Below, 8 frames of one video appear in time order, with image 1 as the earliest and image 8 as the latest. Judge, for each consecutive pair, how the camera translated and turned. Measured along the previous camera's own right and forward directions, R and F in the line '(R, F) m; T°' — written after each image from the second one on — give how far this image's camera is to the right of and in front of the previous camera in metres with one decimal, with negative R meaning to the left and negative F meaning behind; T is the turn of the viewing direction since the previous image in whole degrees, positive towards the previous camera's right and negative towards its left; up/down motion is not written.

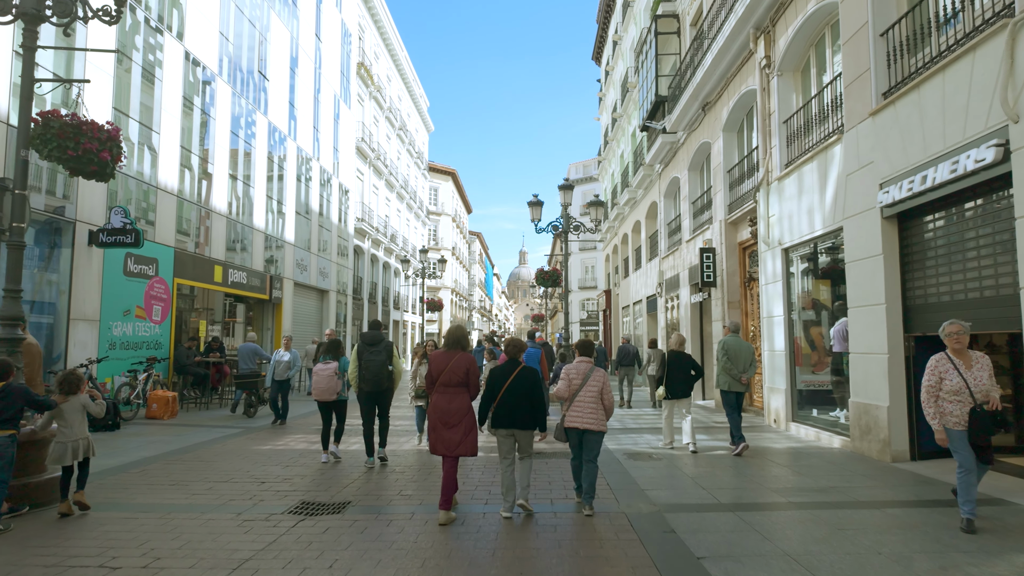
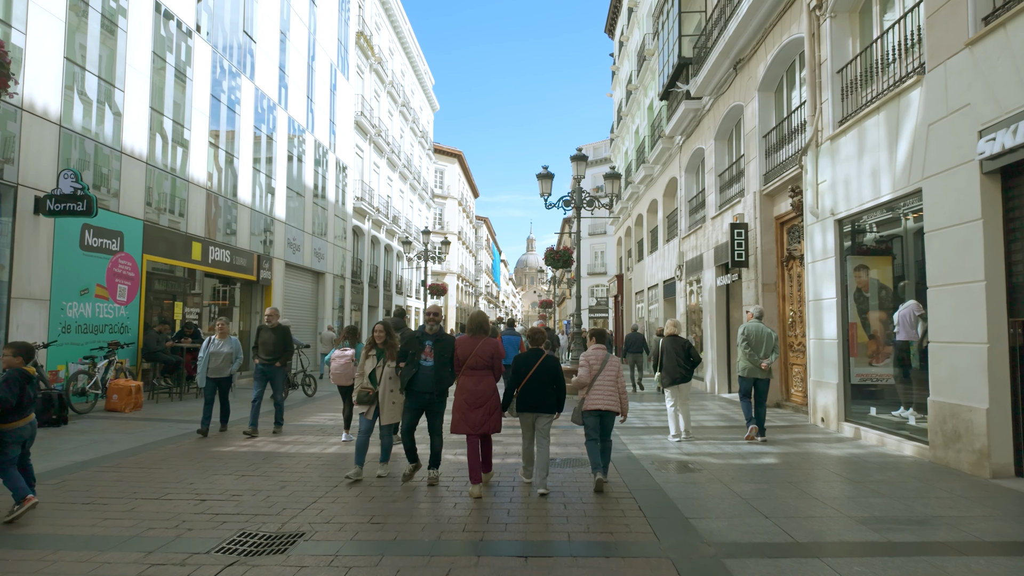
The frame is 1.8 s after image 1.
(0.0, +1.5) m; -1°
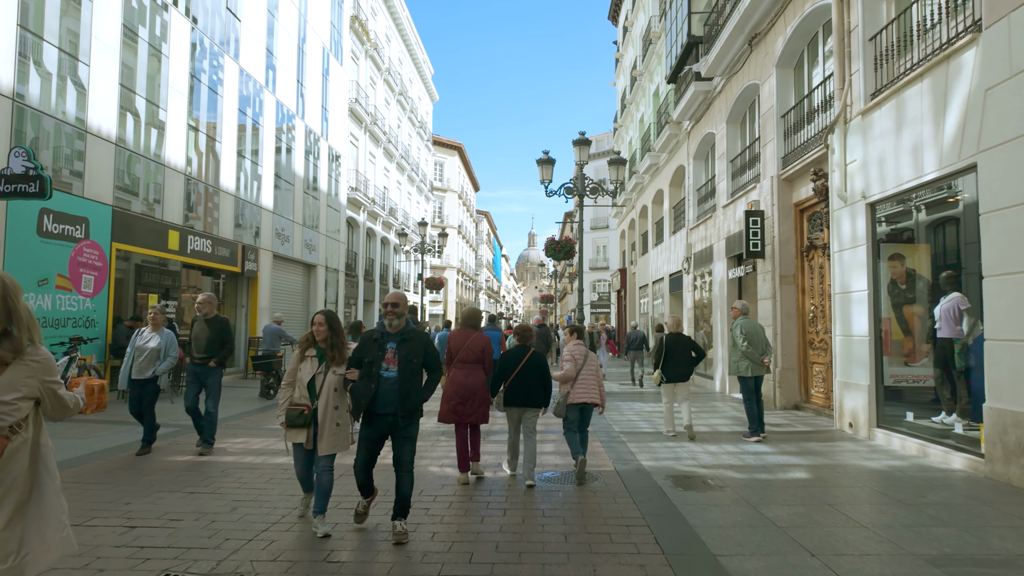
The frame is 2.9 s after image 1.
(+0.1, +0.9) m; 0°
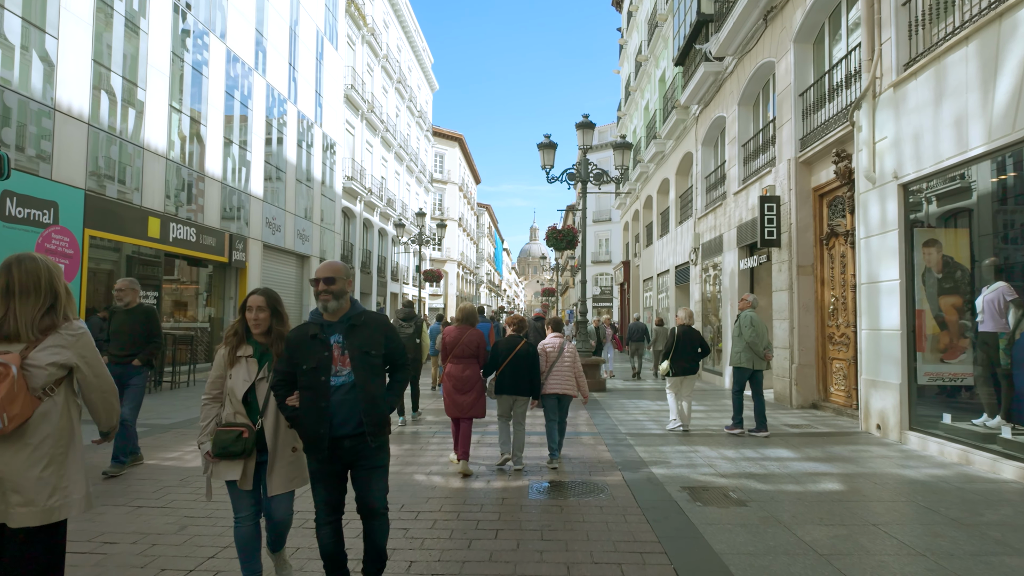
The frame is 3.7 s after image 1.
(+0.1, +0.7) m; 0°
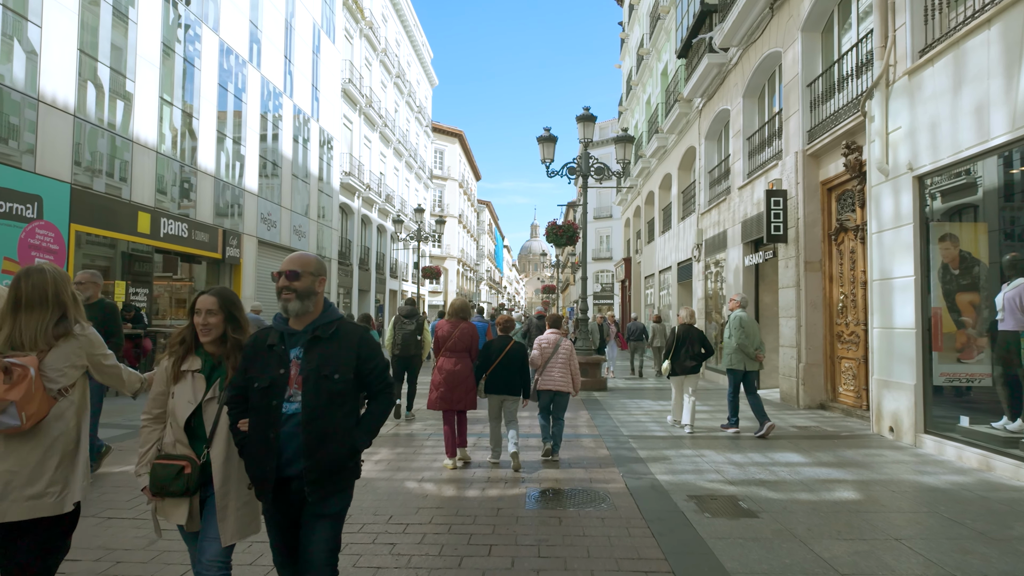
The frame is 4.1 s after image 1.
(0.0, +0.3) m; 0°
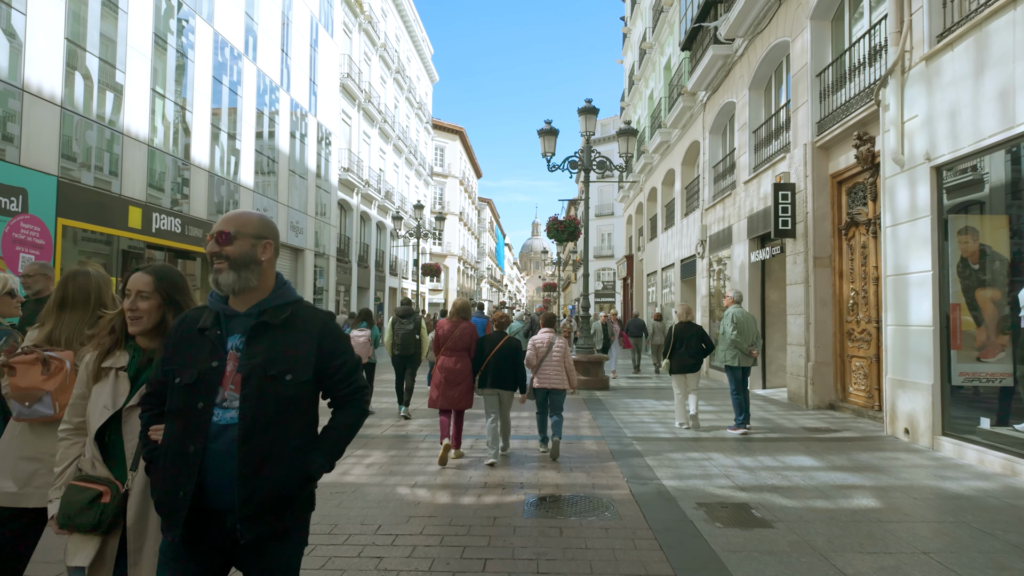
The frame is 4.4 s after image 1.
(0.0, +0.3) m; 0°
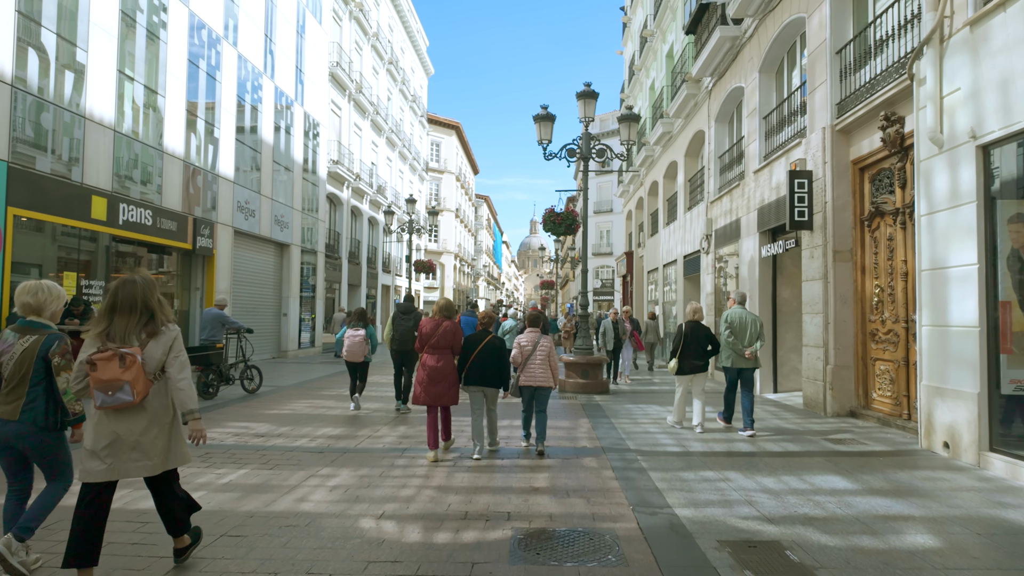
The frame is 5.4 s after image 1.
(+0.1, +0.8) m; 0°
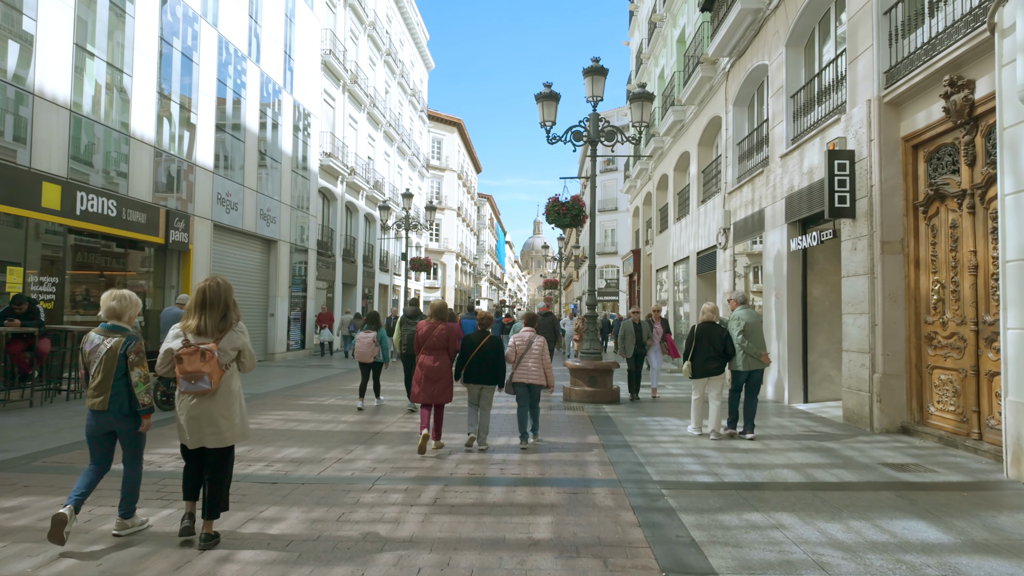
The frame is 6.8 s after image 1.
(+0.1, +1.2) m; 0°
